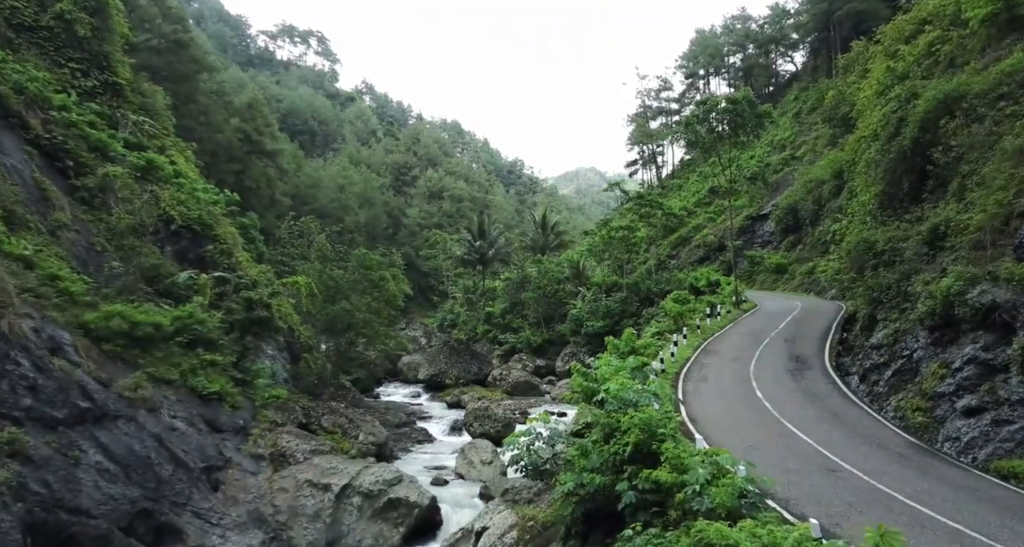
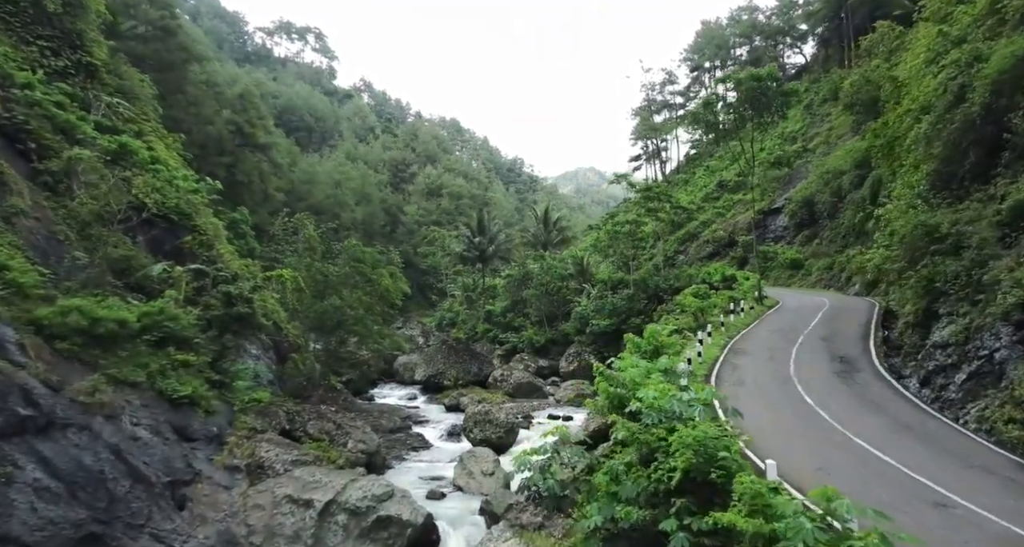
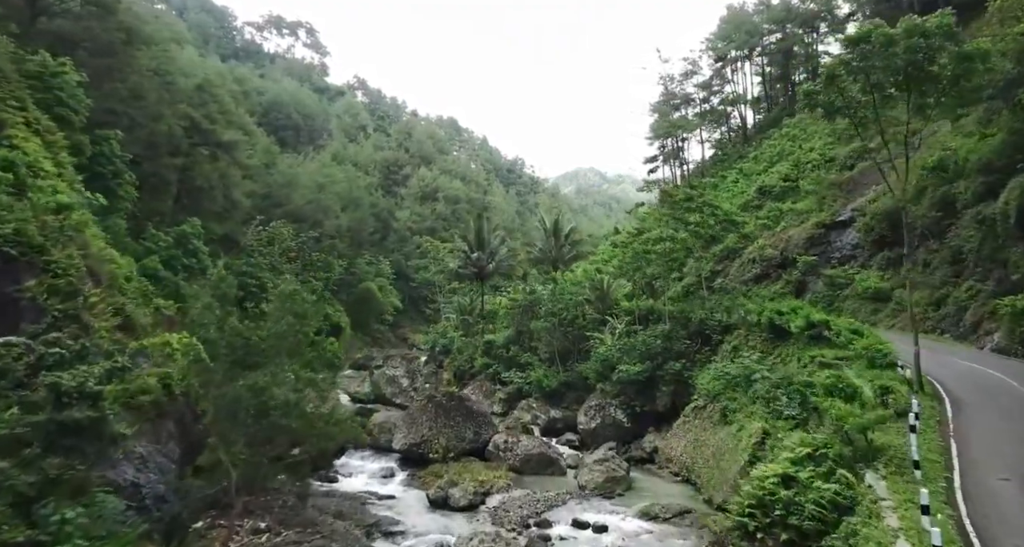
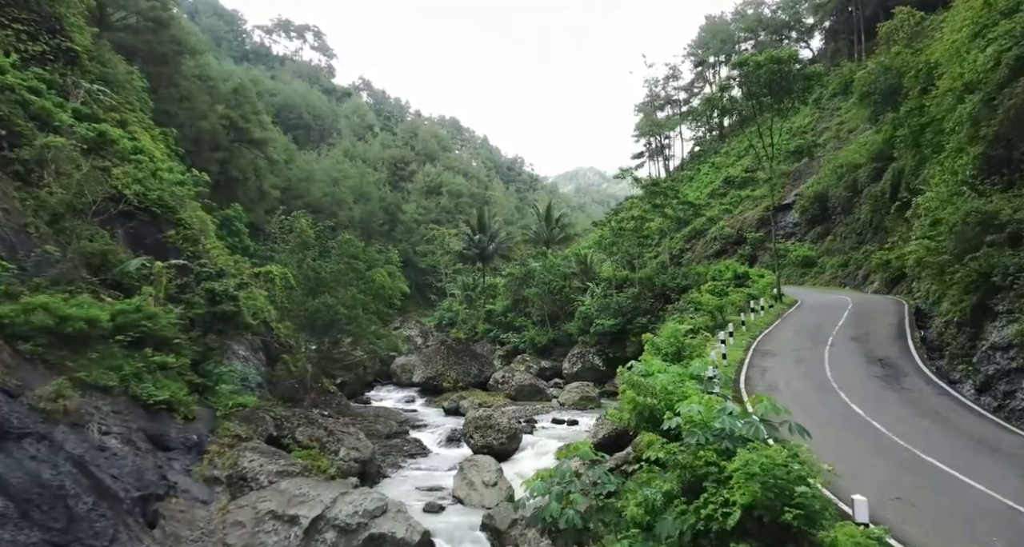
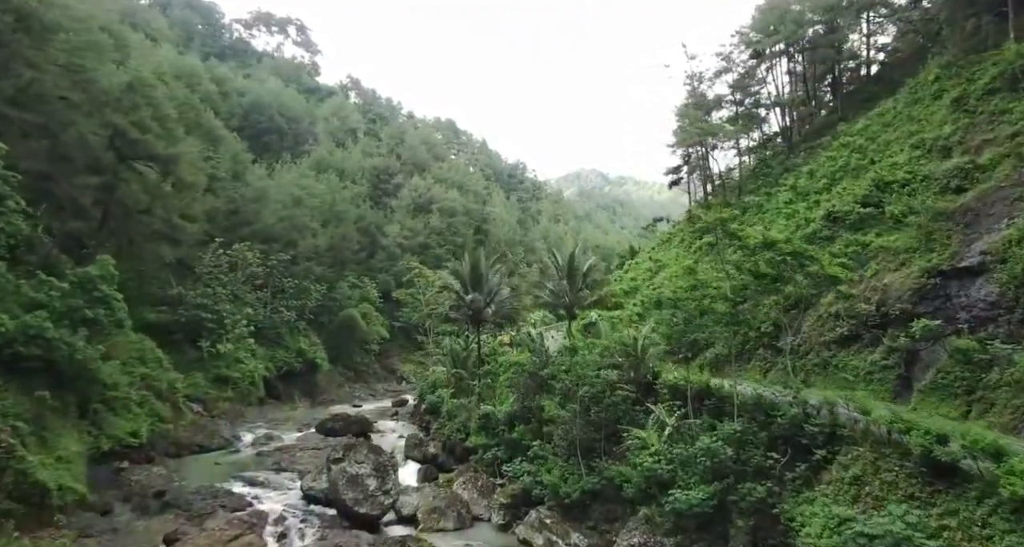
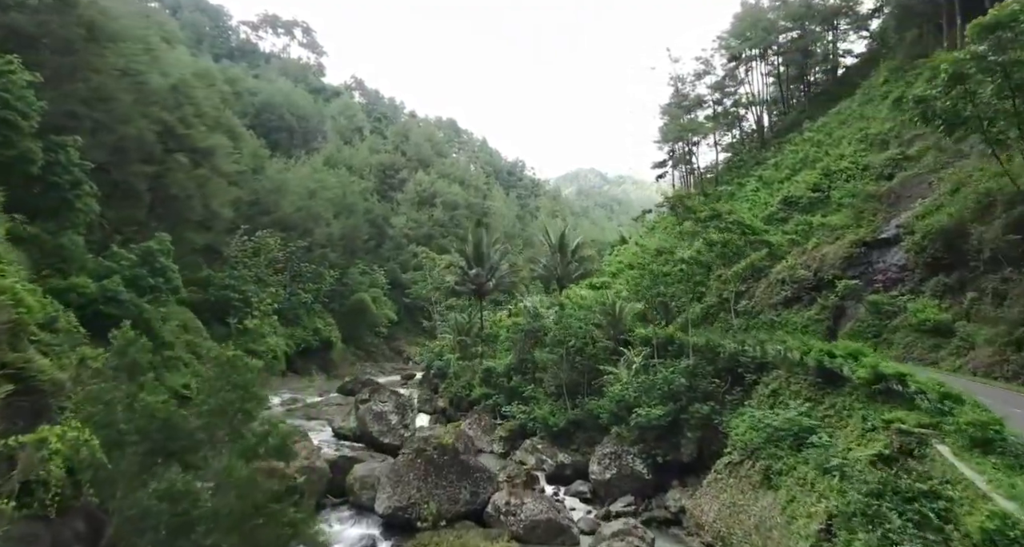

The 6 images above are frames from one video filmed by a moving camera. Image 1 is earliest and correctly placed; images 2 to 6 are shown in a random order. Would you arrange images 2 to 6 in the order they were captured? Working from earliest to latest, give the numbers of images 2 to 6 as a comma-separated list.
2, 4, 3, 6, 5
